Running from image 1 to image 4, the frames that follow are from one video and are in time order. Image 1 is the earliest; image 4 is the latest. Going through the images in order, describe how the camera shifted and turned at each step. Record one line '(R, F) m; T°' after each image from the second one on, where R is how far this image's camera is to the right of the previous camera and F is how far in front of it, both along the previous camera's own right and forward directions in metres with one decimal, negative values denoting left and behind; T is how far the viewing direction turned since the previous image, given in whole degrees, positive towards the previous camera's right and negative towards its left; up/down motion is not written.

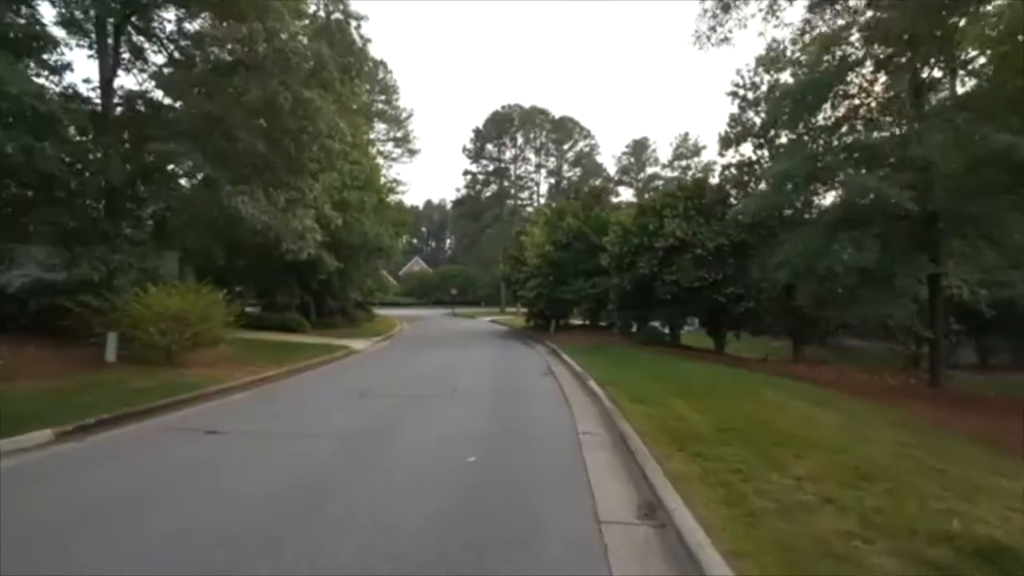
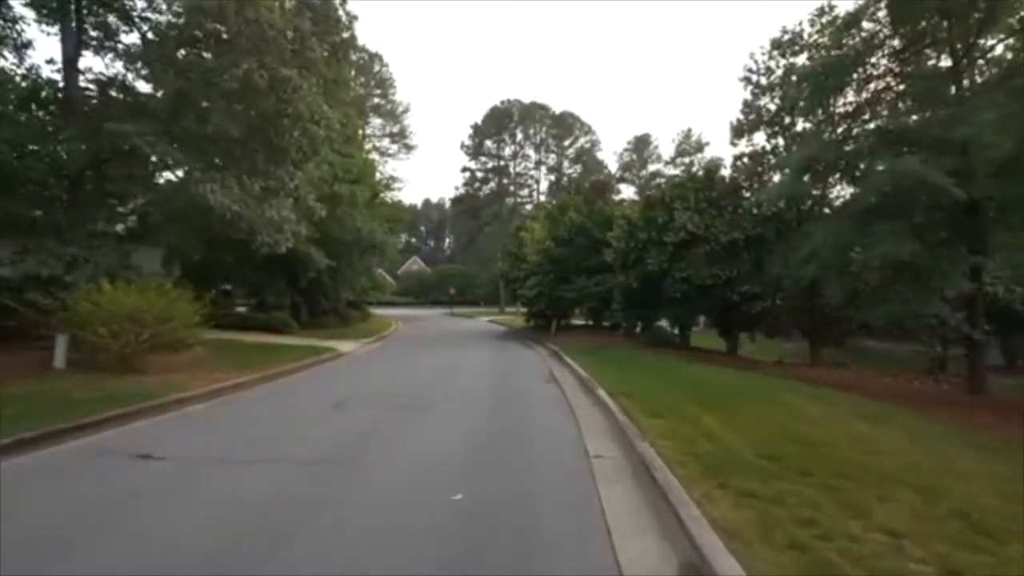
(0.0, +1.8) m; 0°
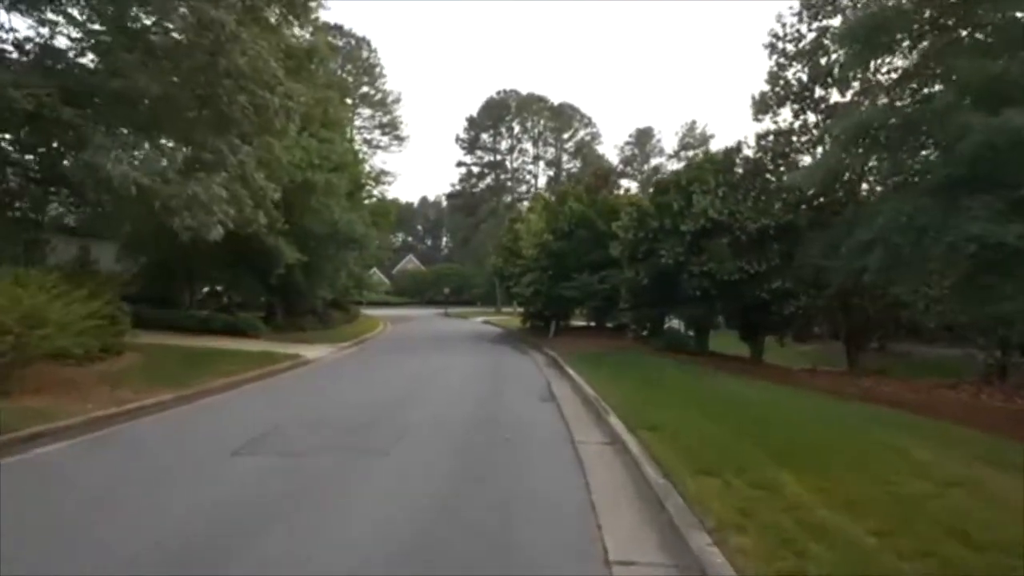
(+0.2, +3.6) m; 0°
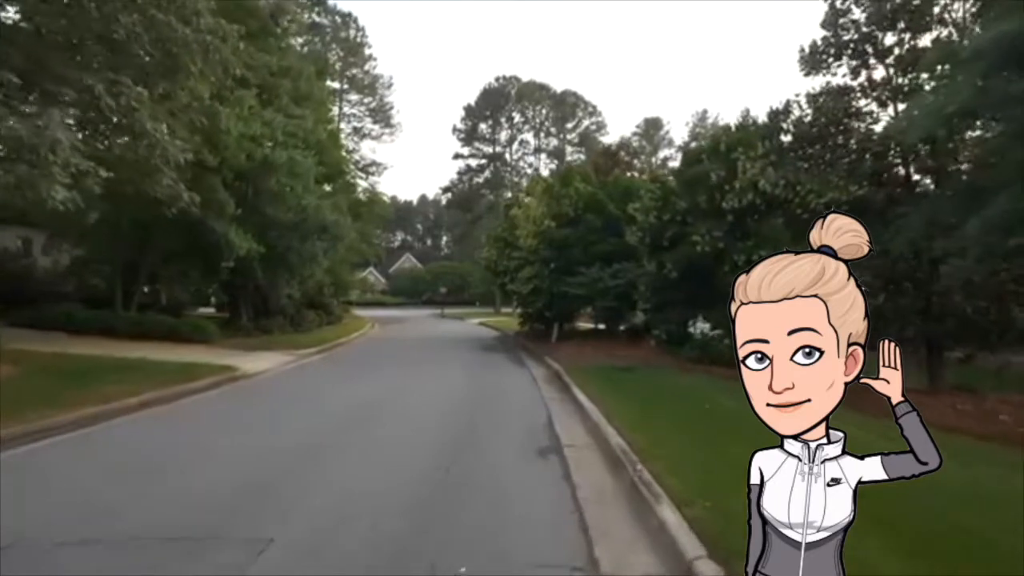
(+0.2, +4.8) m; 0°
